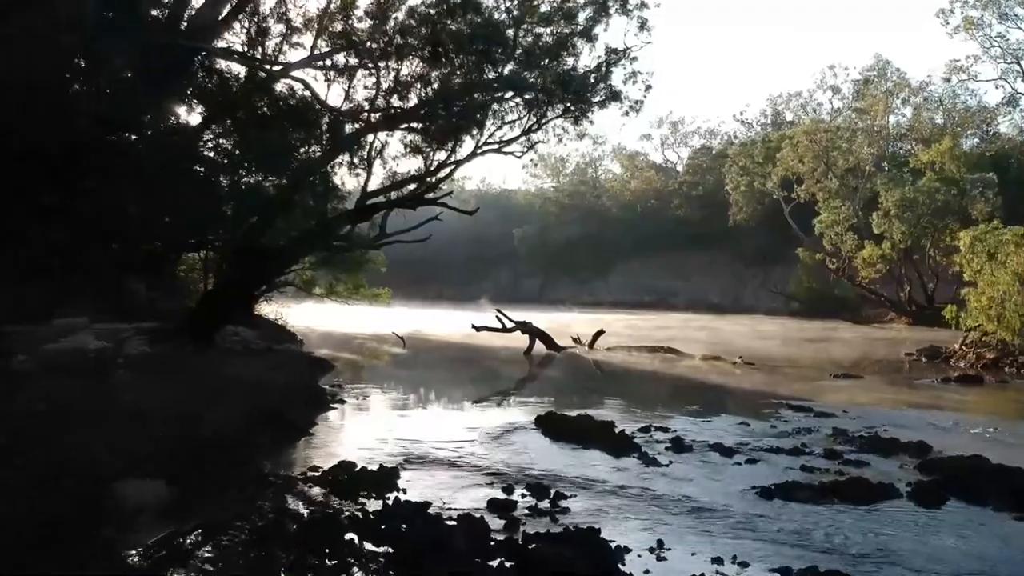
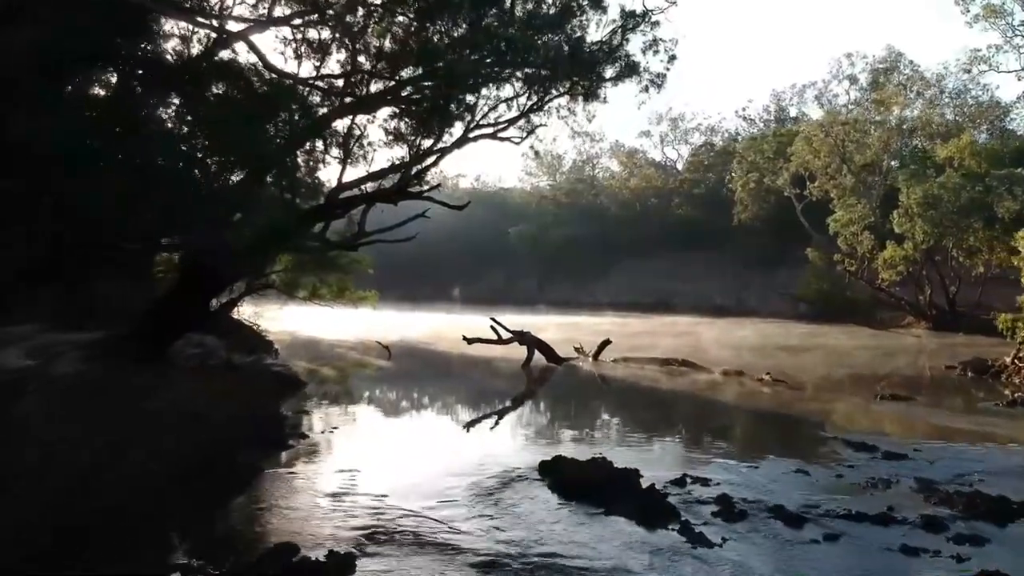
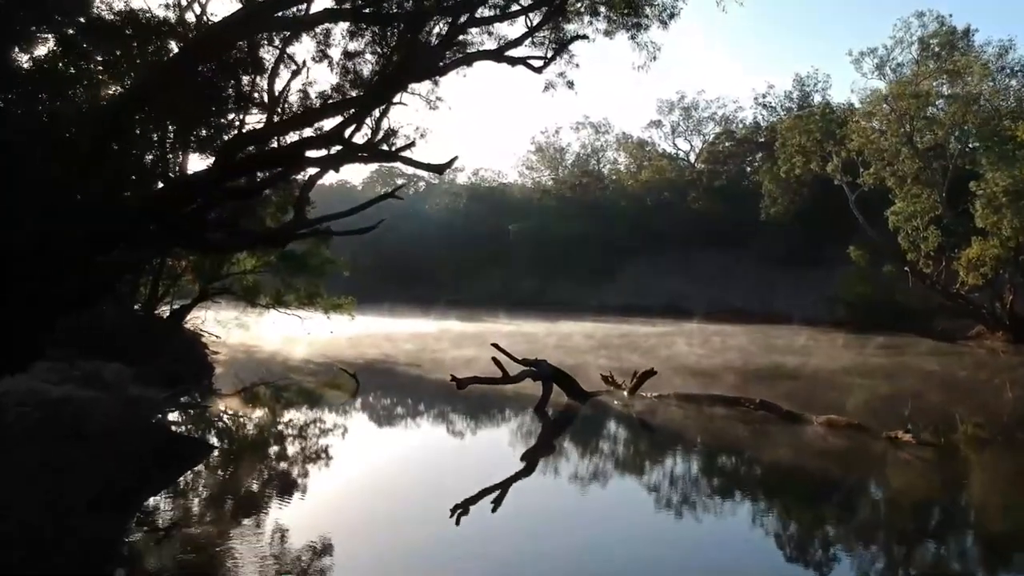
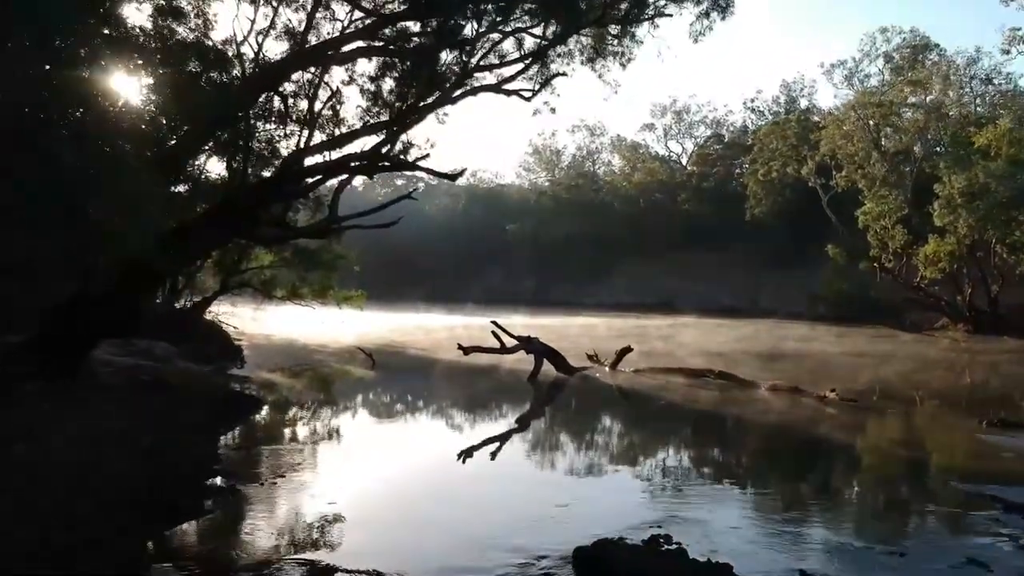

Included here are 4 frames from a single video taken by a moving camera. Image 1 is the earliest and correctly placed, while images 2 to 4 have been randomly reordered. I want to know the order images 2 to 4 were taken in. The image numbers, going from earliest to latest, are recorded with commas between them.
2, 4, 3
